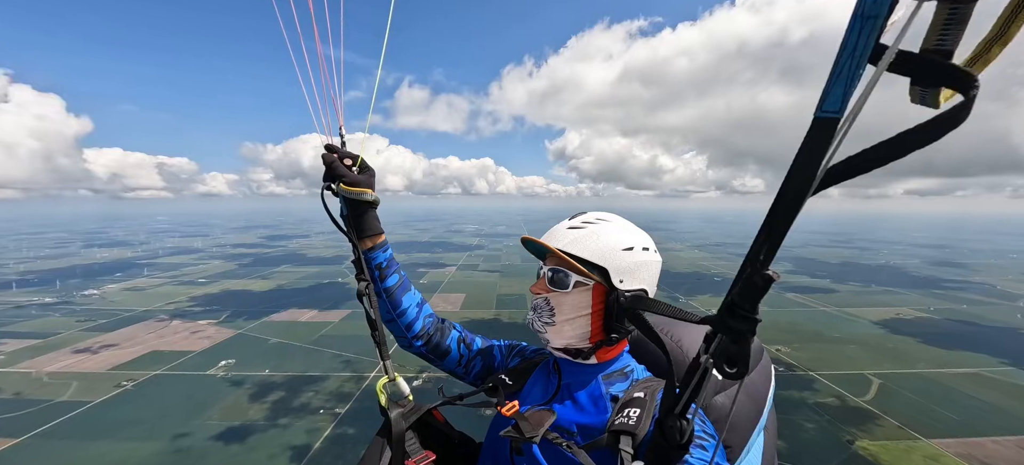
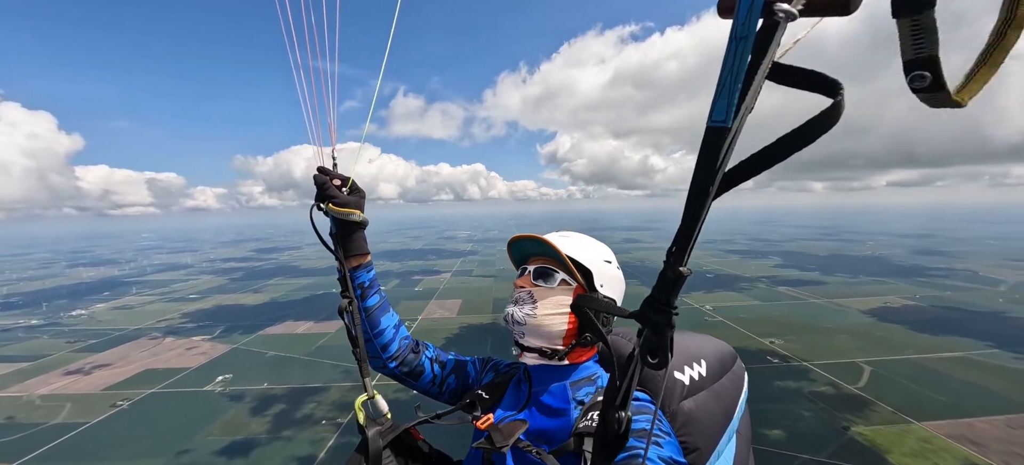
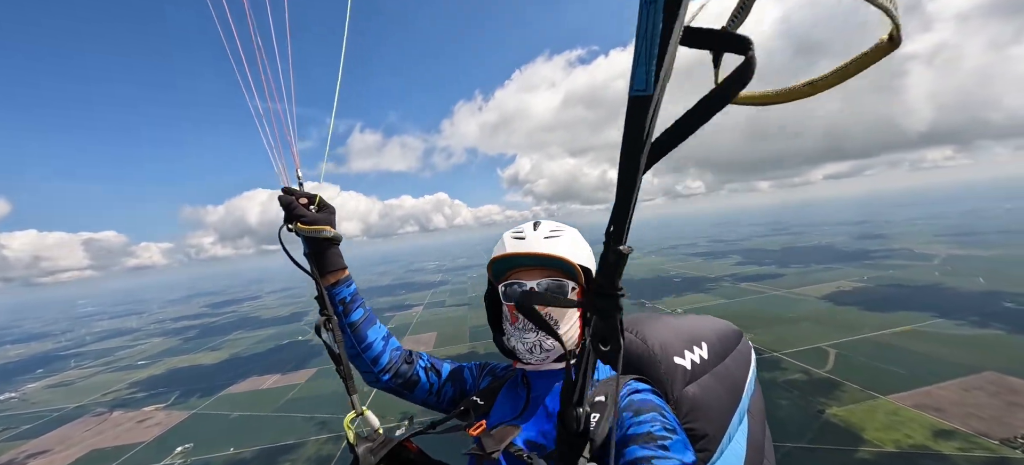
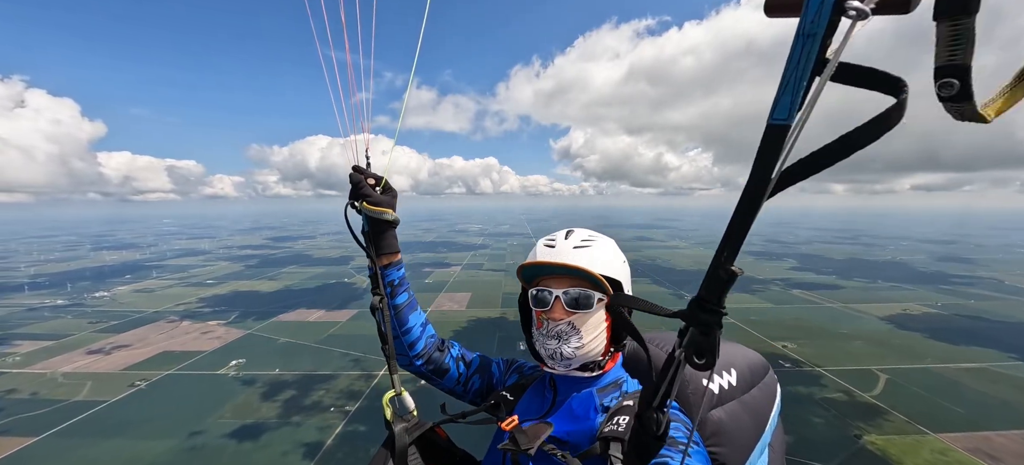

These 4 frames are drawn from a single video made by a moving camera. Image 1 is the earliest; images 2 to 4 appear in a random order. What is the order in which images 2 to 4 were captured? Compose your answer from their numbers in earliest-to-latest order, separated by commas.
4, 2, 3
